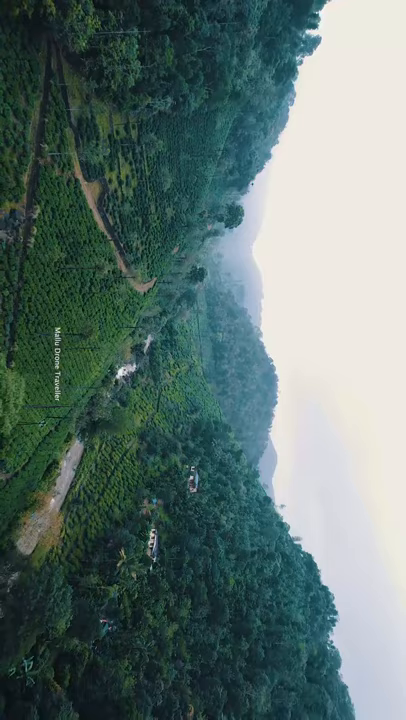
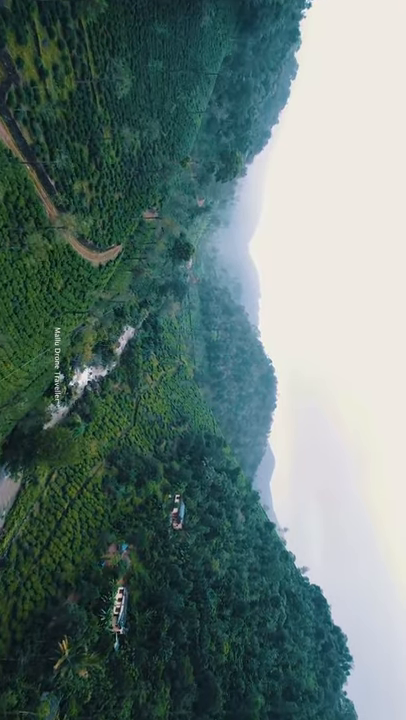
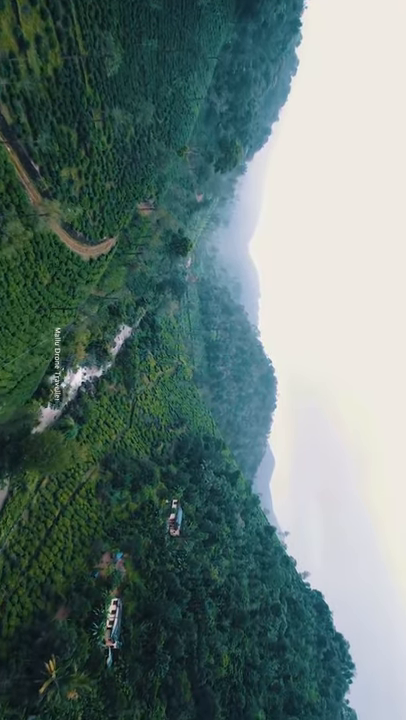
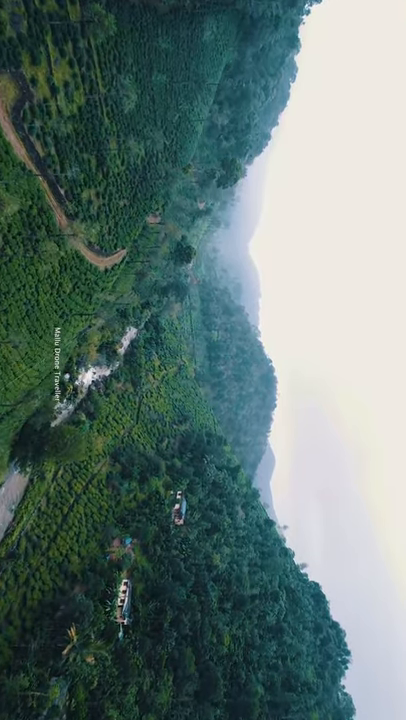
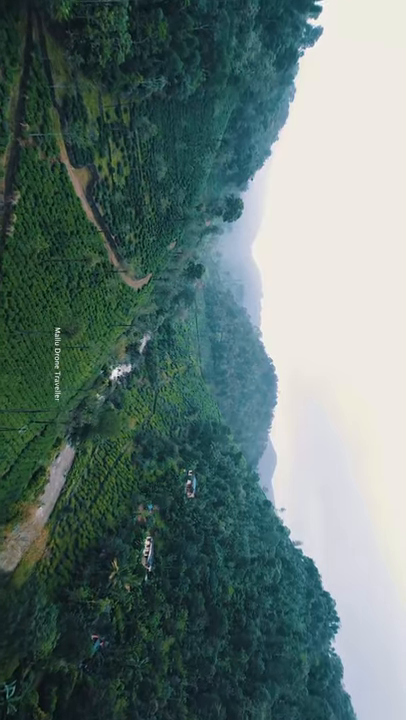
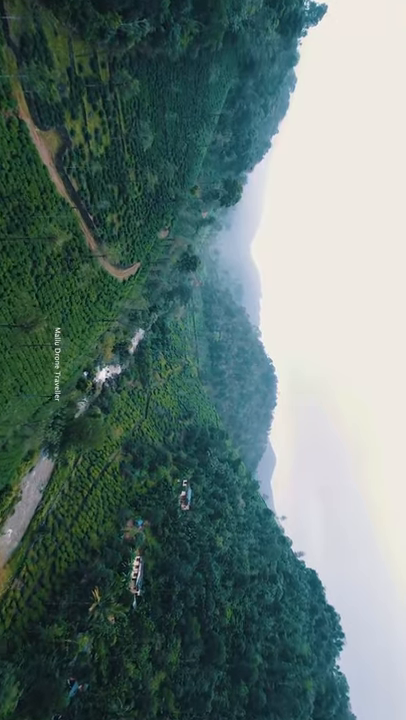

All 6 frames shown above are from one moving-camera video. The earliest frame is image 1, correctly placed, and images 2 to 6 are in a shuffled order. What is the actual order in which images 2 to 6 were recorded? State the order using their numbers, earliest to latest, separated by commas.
5, 6, 4, 2, 3
